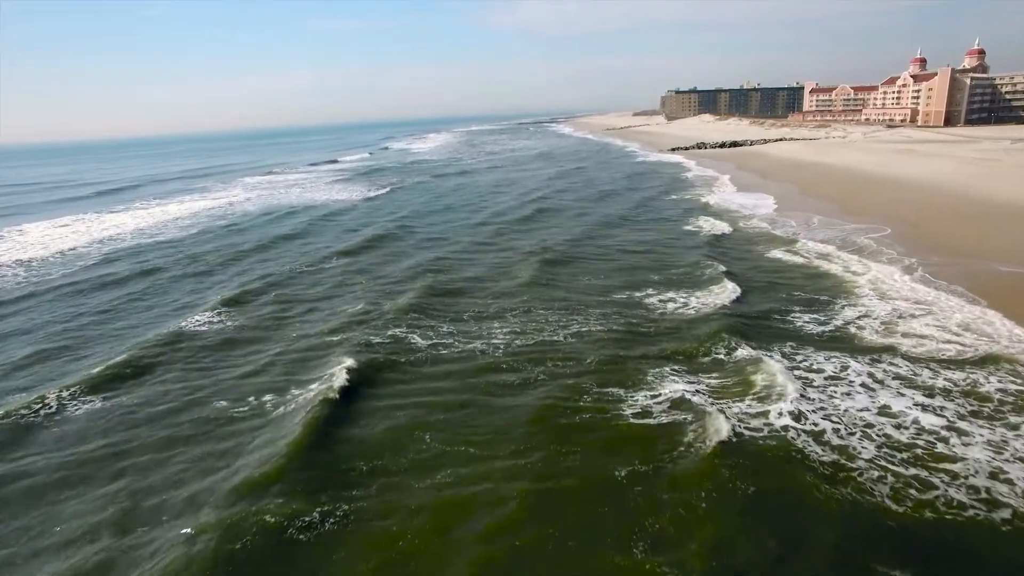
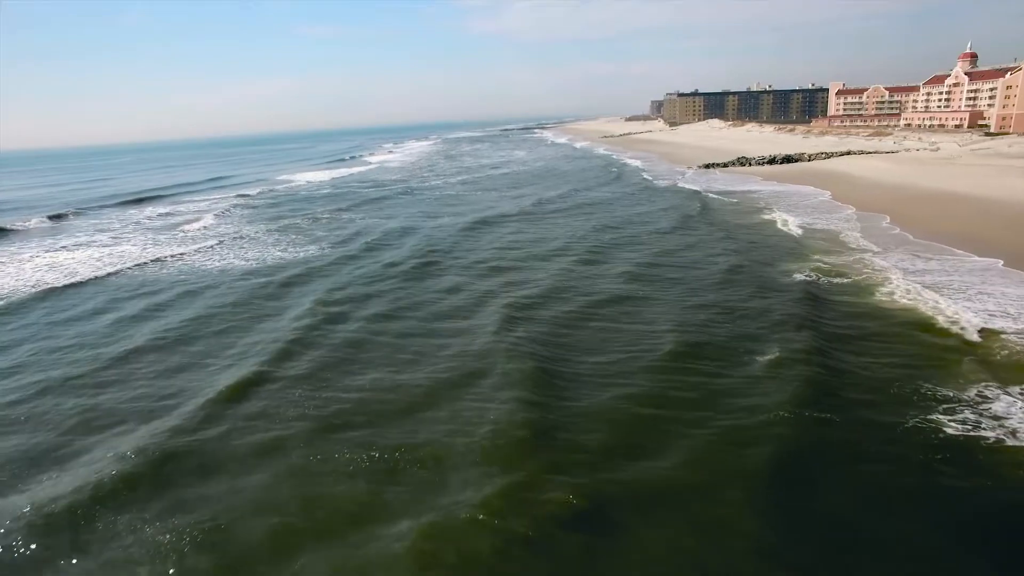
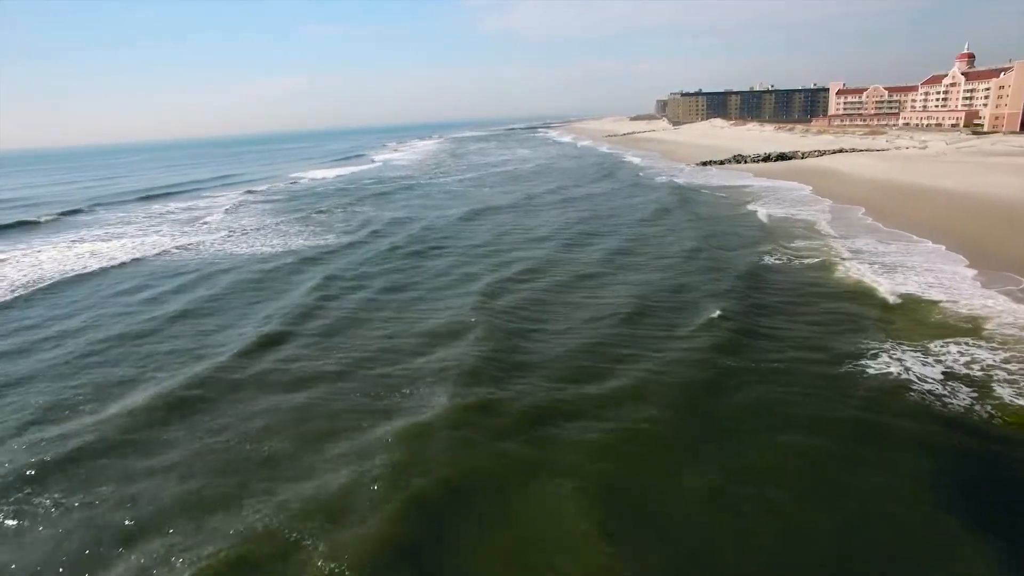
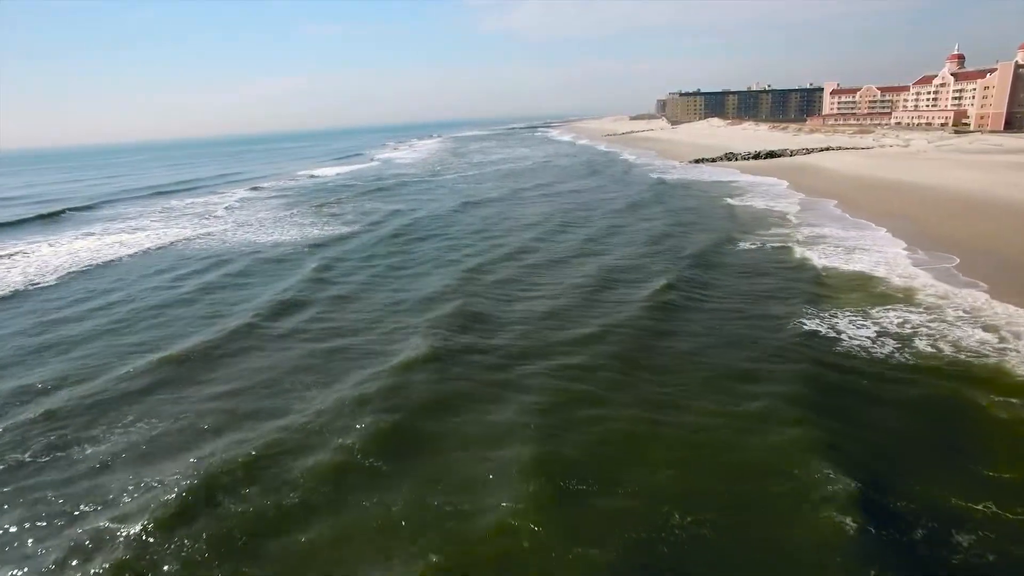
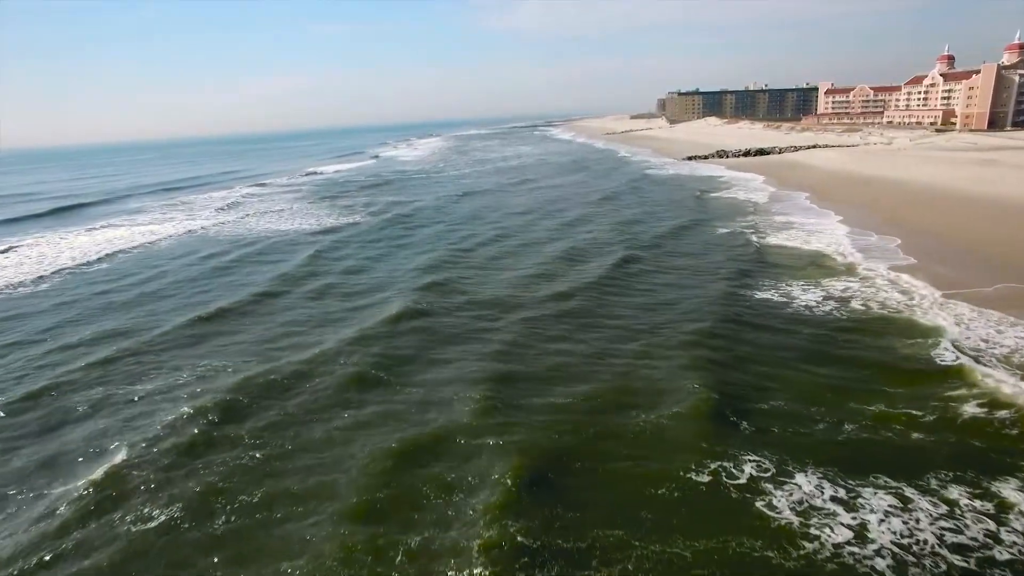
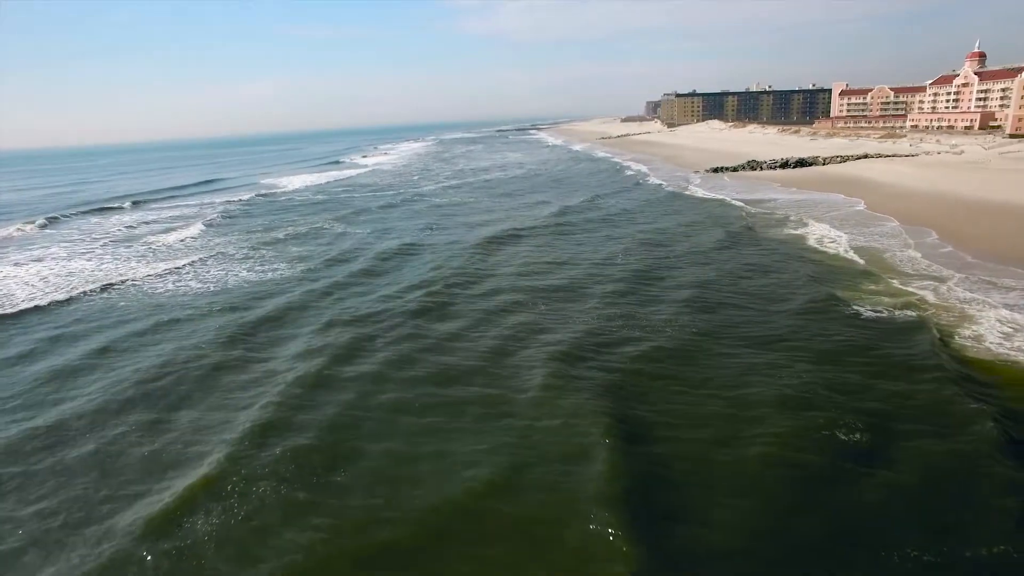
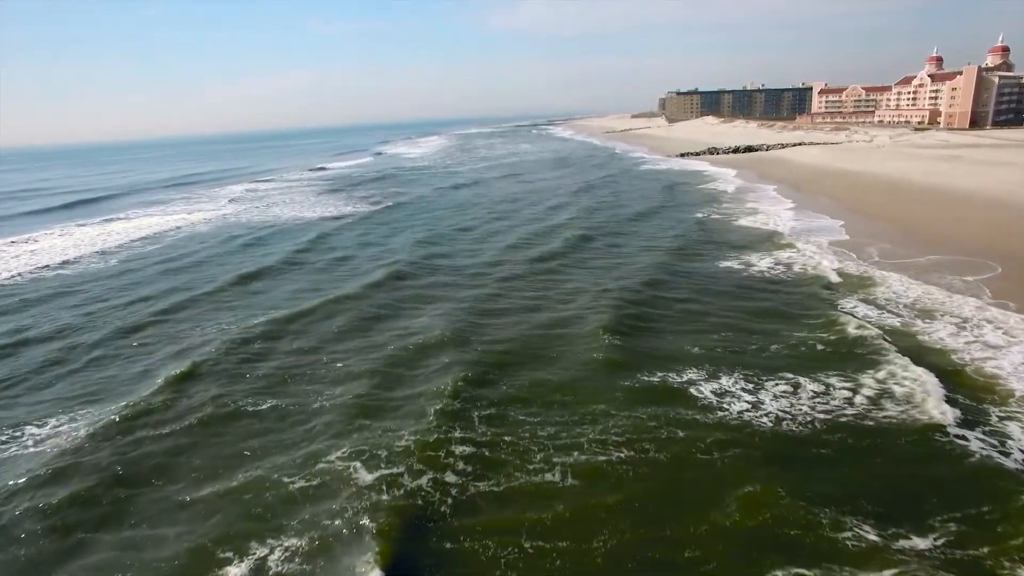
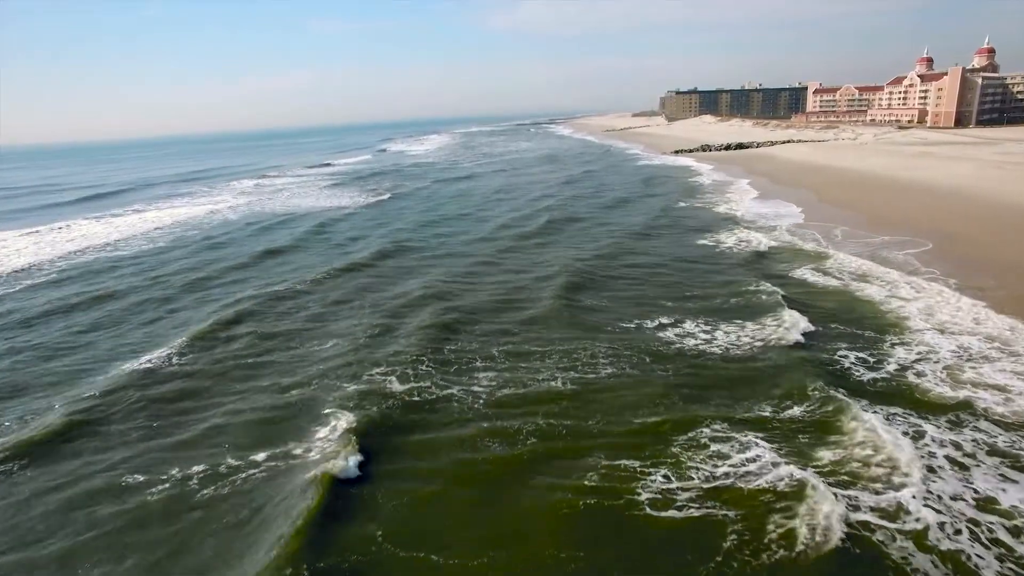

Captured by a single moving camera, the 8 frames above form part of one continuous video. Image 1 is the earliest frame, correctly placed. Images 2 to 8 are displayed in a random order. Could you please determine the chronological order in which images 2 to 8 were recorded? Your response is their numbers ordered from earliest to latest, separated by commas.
8, 7, 5, 4, 3, 2, 6
